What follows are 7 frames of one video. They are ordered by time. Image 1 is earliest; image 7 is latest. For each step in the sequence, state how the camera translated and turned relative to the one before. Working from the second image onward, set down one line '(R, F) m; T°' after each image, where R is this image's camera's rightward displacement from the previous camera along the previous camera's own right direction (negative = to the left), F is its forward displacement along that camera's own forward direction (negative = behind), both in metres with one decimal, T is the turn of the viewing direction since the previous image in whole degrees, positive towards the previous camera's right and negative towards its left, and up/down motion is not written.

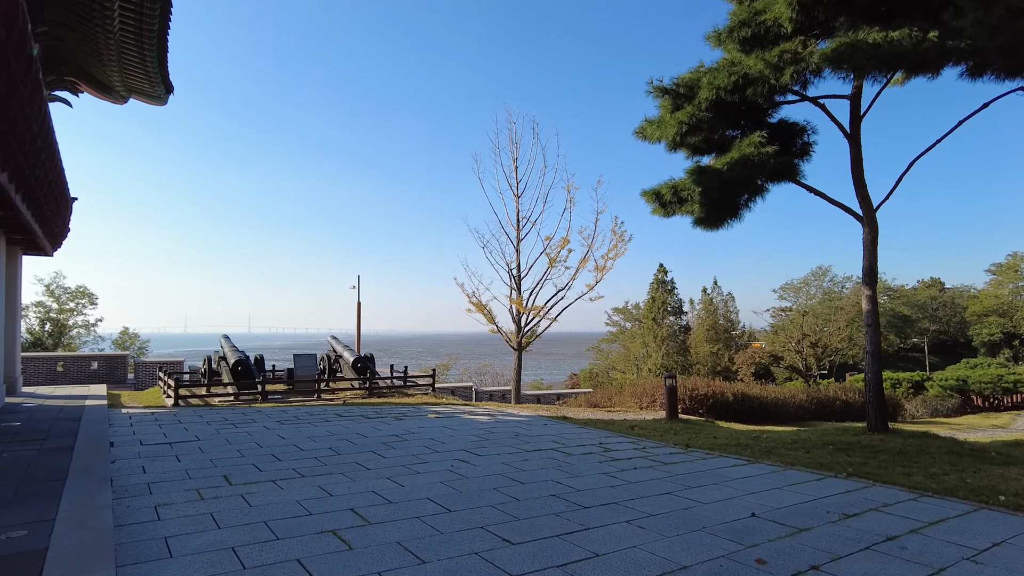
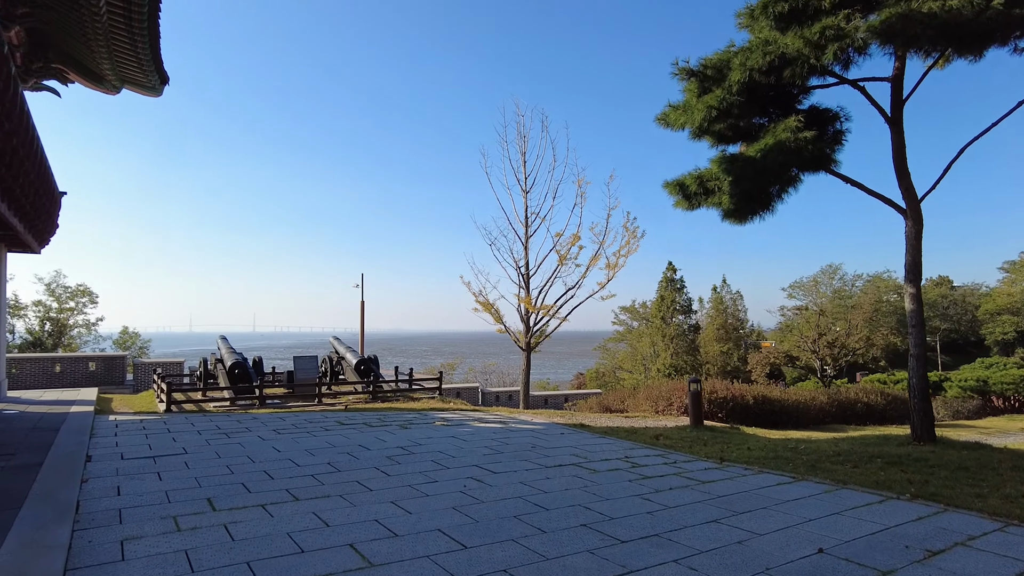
(-0.1, +0.7) m; 0°
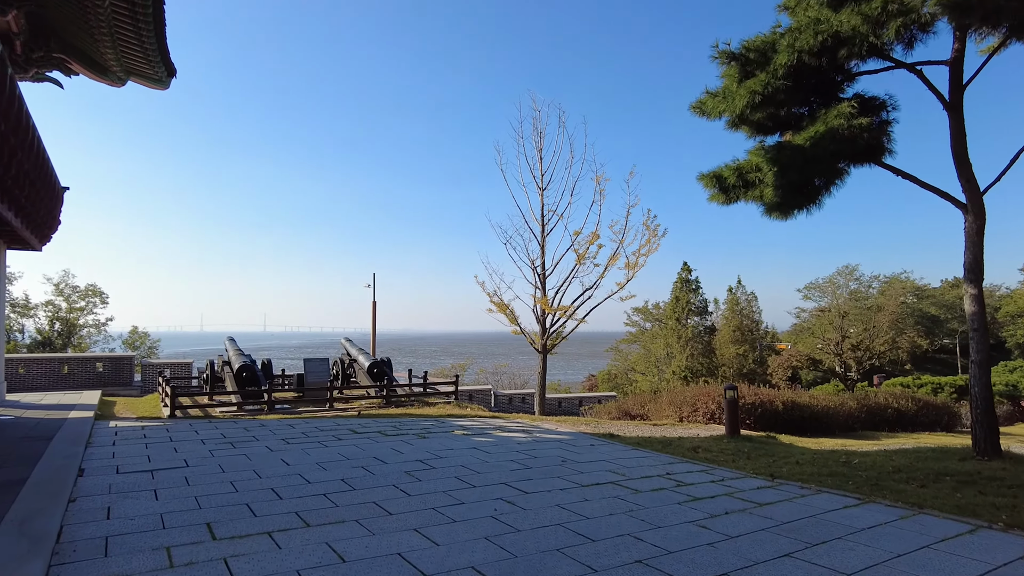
(-0.2, +0.6) m; -1°
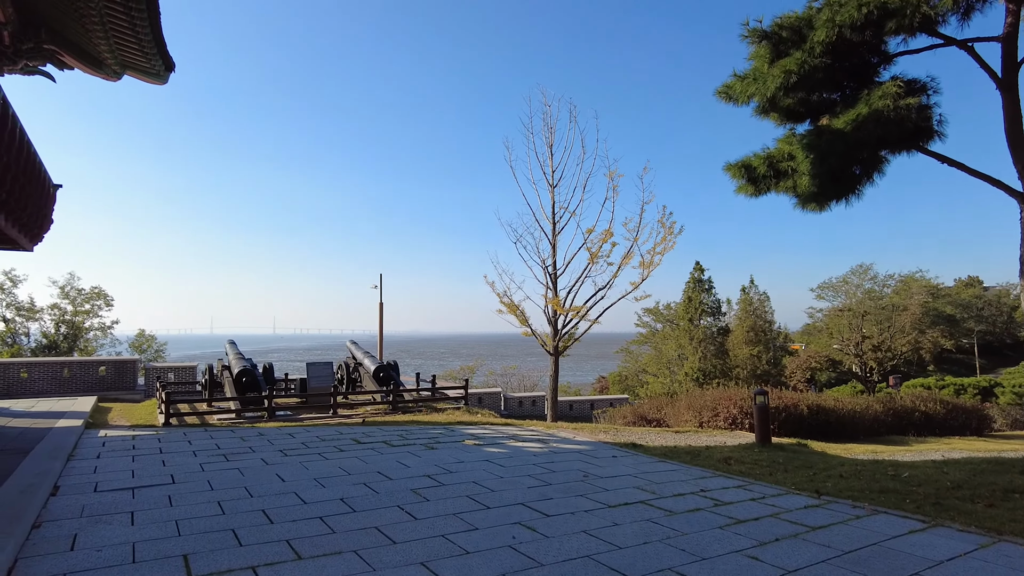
(-0.1, +0.6) m; -1°
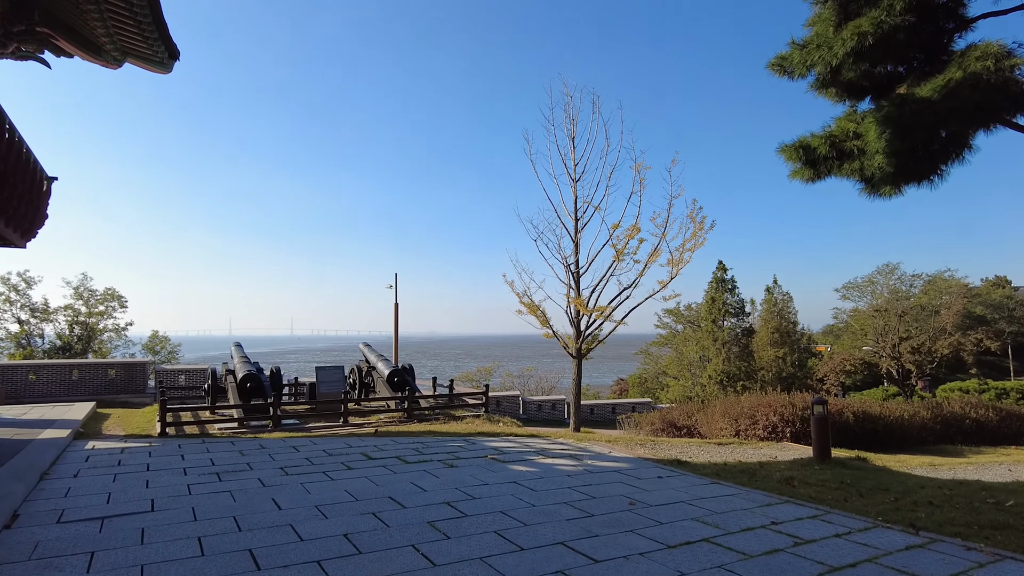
(-0.2, +0.9) m; -2°
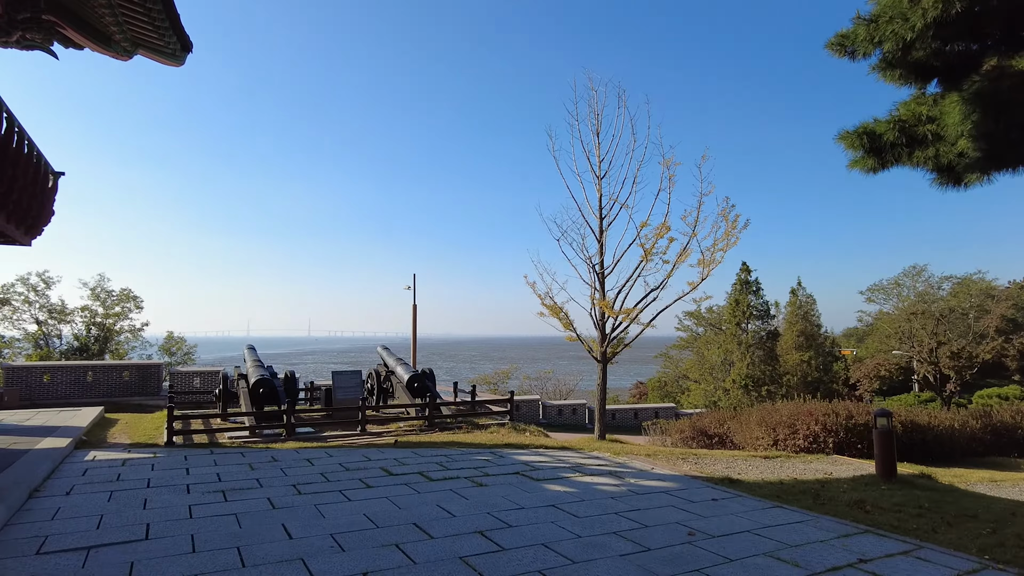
(-0.2, +0.6) m; -1°
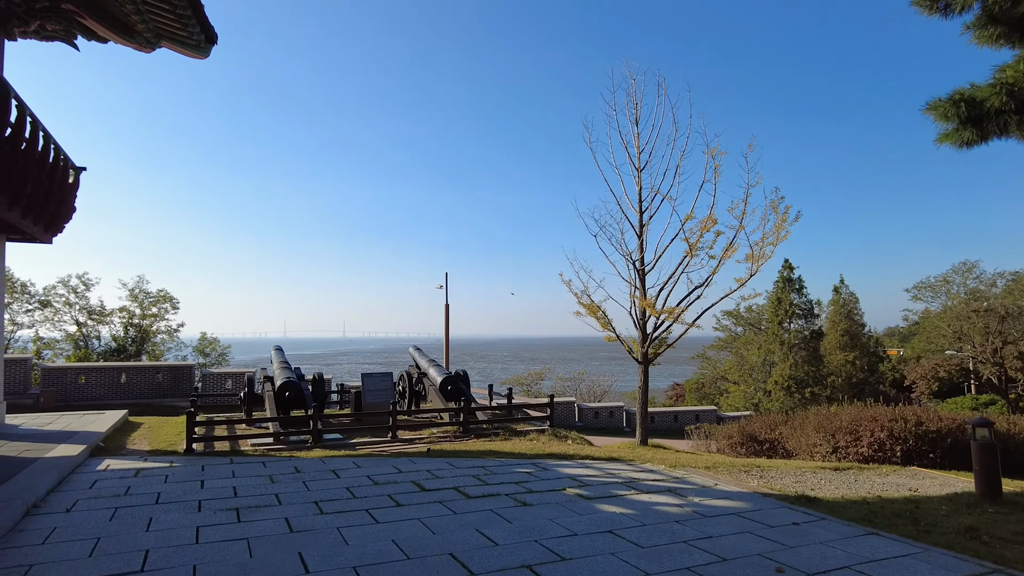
(-0.1, +0.7) m; -3°
